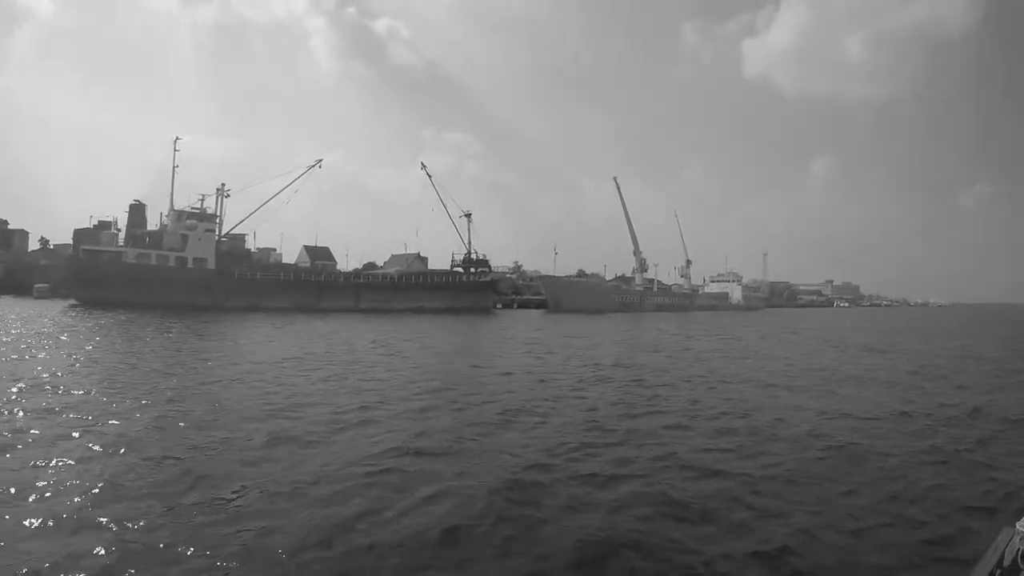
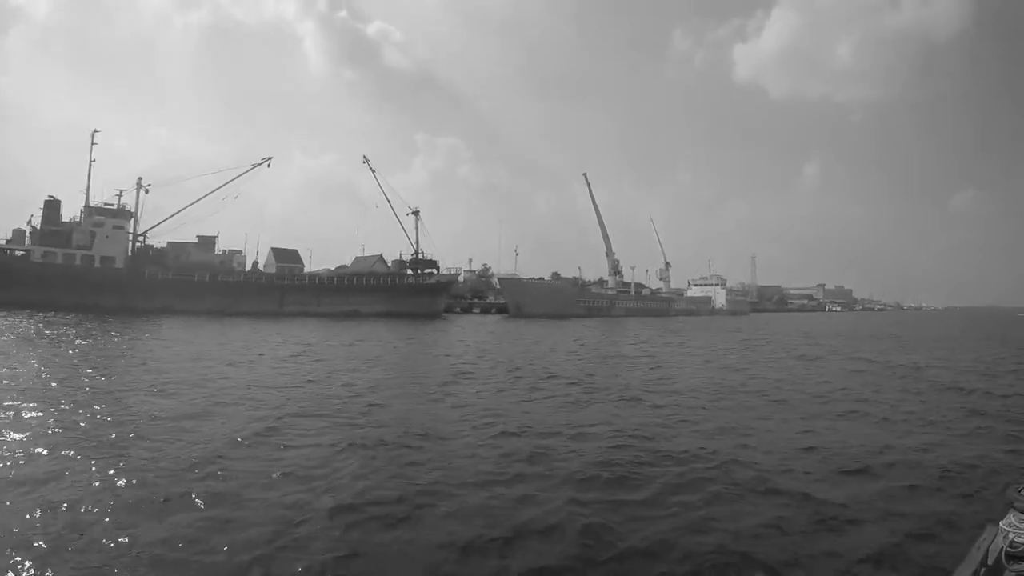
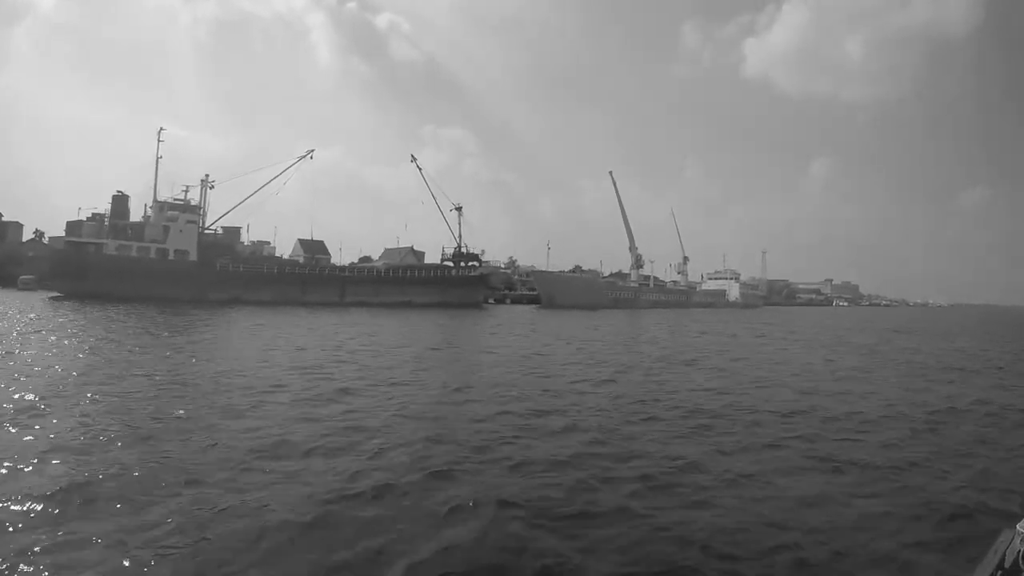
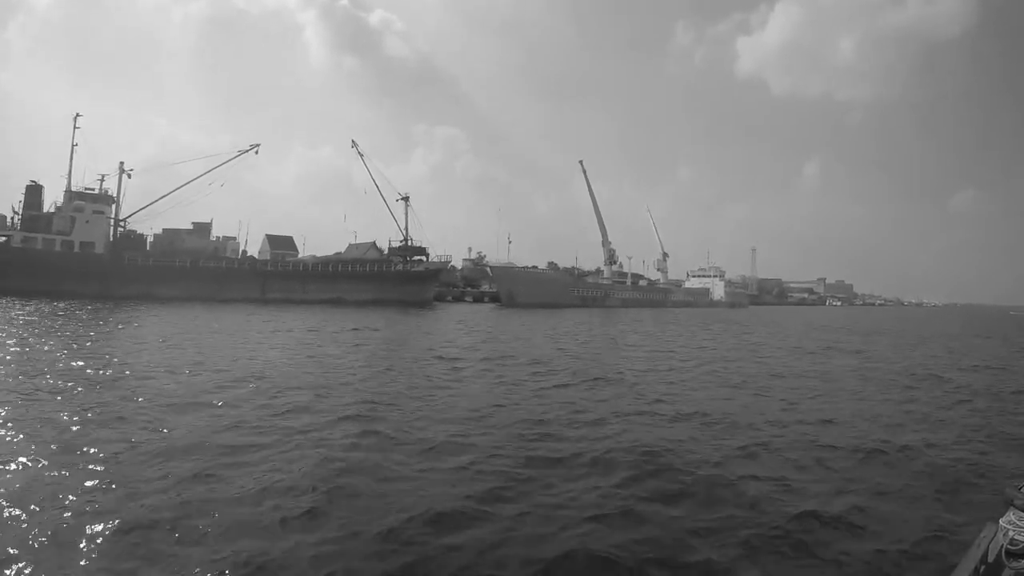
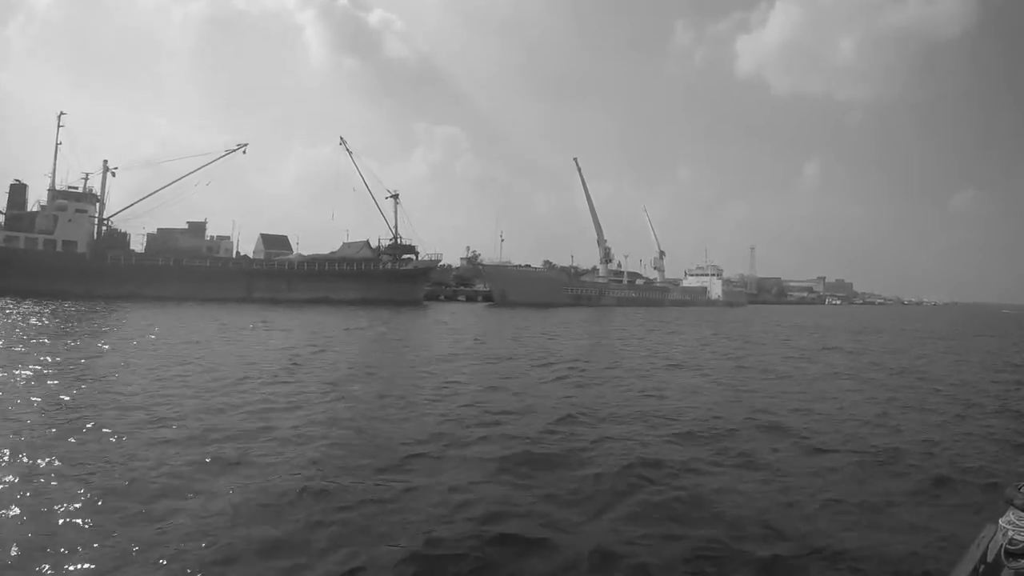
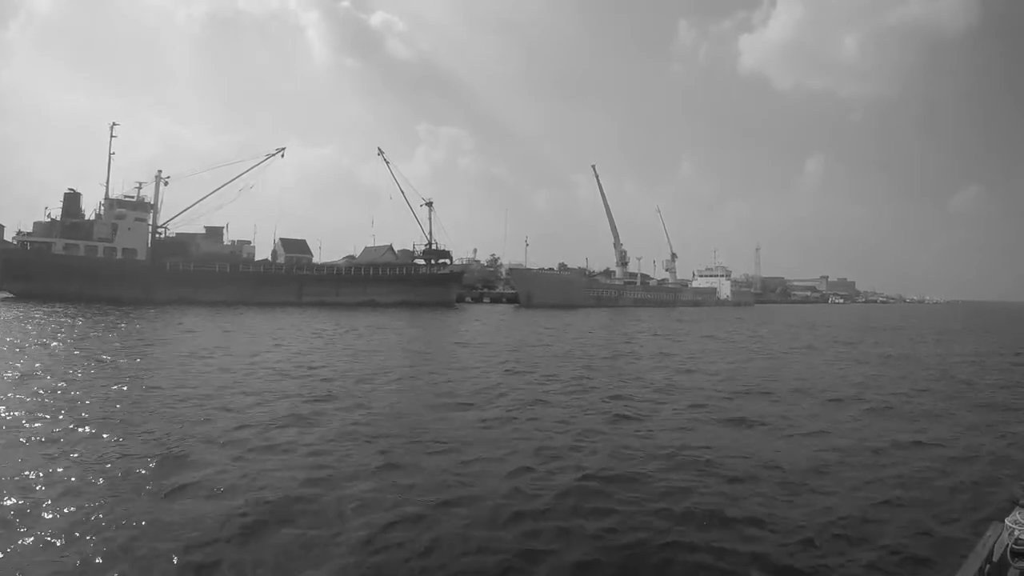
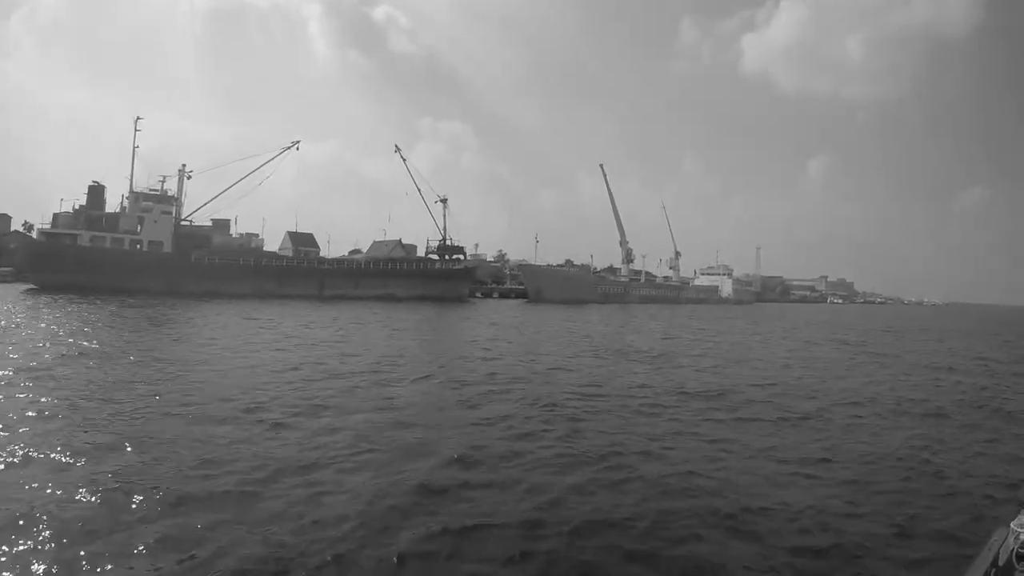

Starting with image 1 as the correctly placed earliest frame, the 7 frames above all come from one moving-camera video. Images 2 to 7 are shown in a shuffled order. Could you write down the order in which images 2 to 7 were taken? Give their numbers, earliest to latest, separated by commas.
3, 7, 6, 2, 4, 5
